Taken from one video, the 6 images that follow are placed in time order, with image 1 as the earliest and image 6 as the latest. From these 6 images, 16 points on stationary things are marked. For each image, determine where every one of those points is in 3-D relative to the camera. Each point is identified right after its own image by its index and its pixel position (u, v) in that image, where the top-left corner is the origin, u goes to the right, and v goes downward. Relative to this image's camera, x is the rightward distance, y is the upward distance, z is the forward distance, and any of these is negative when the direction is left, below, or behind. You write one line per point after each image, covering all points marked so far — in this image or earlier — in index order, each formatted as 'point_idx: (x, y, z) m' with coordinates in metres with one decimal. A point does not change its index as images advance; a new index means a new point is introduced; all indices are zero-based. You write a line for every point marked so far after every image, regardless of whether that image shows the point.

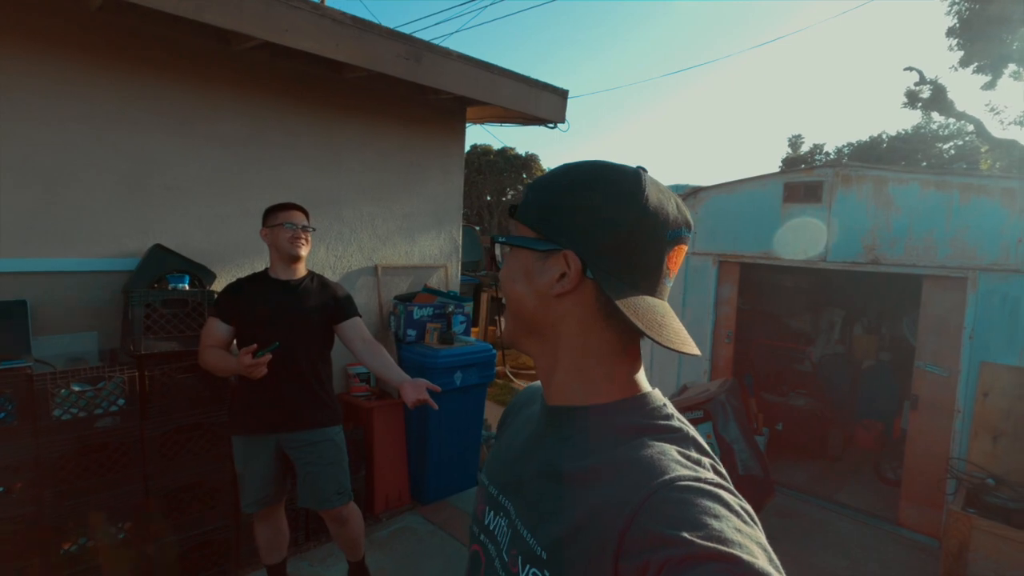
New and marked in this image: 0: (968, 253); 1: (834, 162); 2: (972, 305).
0: (+3.1, +0.2, +4.0) m
1: (+2.5, +1.0, +4.6) m
2: (+3.2, -0.1, +4.0) m
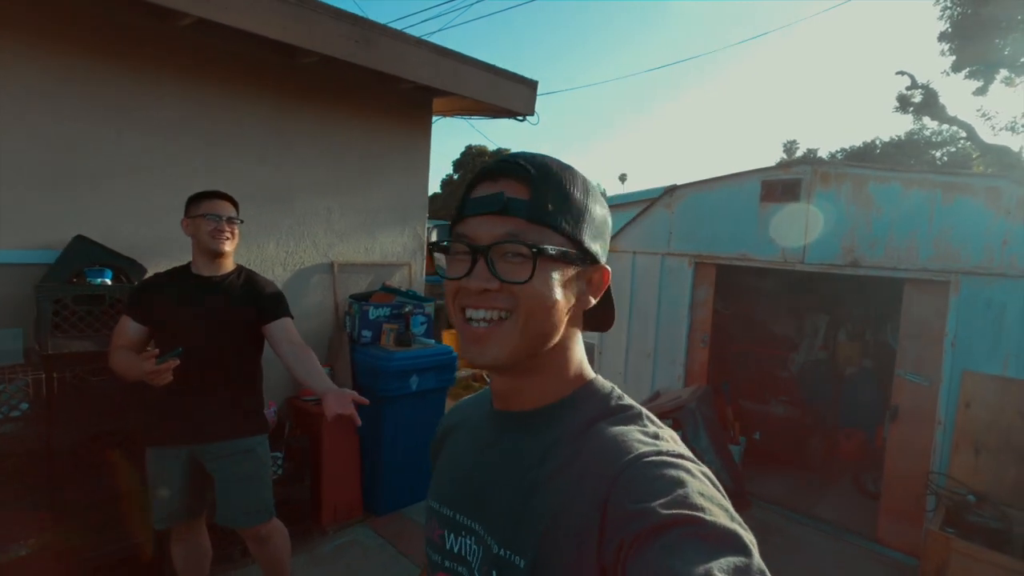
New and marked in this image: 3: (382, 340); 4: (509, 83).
0: (+2.9, +0.2, +3.8) m
1: (+2.2, +1.0, +4.4) m
2: (+2.9, -0.1, +3.8) m
3: (-1.0, -0.4, +4.3) m
4: (-0.1, +1.6, +4.6) m
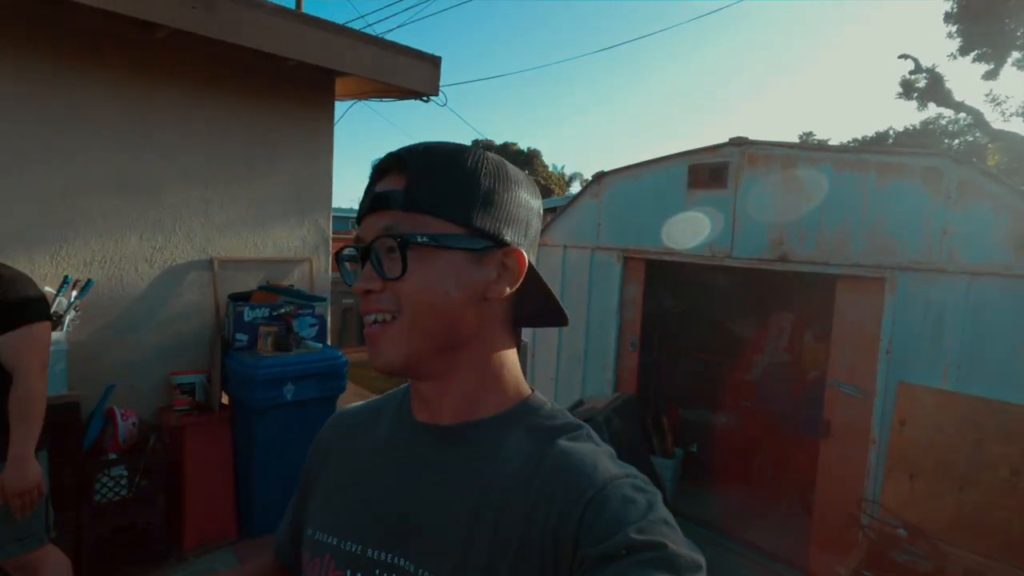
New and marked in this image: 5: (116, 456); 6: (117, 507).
0: (+2.1, +0.2, +3.3) m
1: (+1.5, +1.0, +3.9) m
2: (+2.1, -0.1, +3.3) m
3: (-1.7, -0.4, +3.9) m
4: (-0.8, +1.6, +4.1) m
5: (-2.3, -1.0, +3.4) m
6: (-2.3, -1.3, +3.4) m
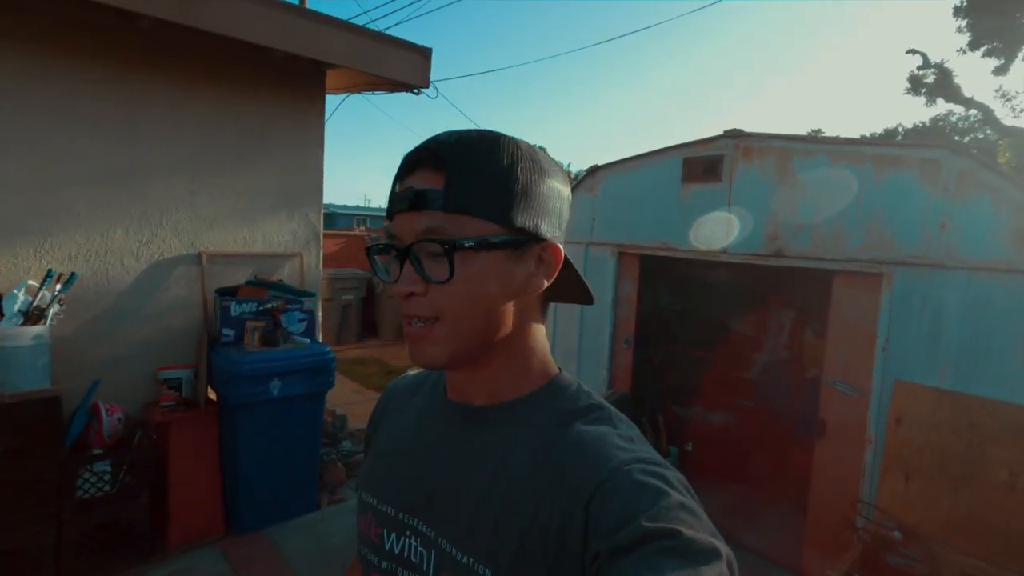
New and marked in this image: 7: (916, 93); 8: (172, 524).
0: (+2.0, +0.2, +3.2) m
1: (+1.5, +1.0, +3.8) m
2: (+2.0, -0.1, +3.2) m
3: (-1.8, -0.3, +3.8) m
4: (-0.9, +1.7, +4.1) m
5: (-2.4, -0.9, +3.4) m
6: (-2.4, -1.3, +3.4) m
7: (+9.4, +4.5, +13.5) m
8: (-2.1, -1.5, +3.6) m
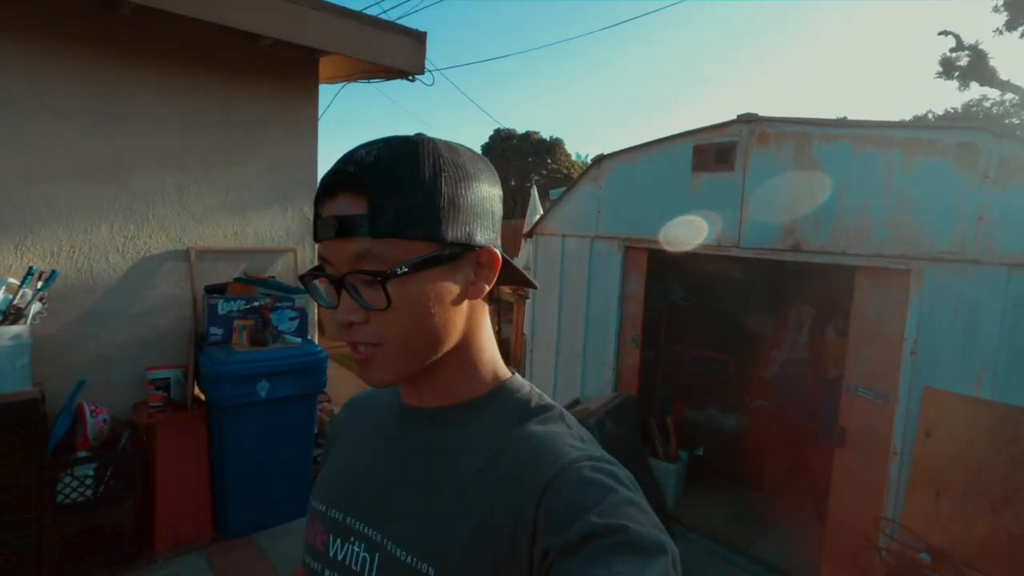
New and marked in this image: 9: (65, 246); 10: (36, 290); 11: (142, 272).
0: (+2.0, +0.3, +2.9) m
1: (+1.4, +1.0, +3.5) m
2: (+2.0, -0.1, +2.9) m
3: (-1.8, -0.3, +3.7) m
4: (-0.9, +1.7, +3.9) m
5: (-2.4, -0.9, +3.2) m
6: (-2.4, -1.2, +3.3) m
7: (+9.7, +4.7, +12.9) m
8: (-2.1, -1.5, +3.5) m
9: (-2.7, +0.3, +3.5) m
10: (-2.7, 0.0, +3.2) m
11: (-2.4, +0.1, +3.7) m
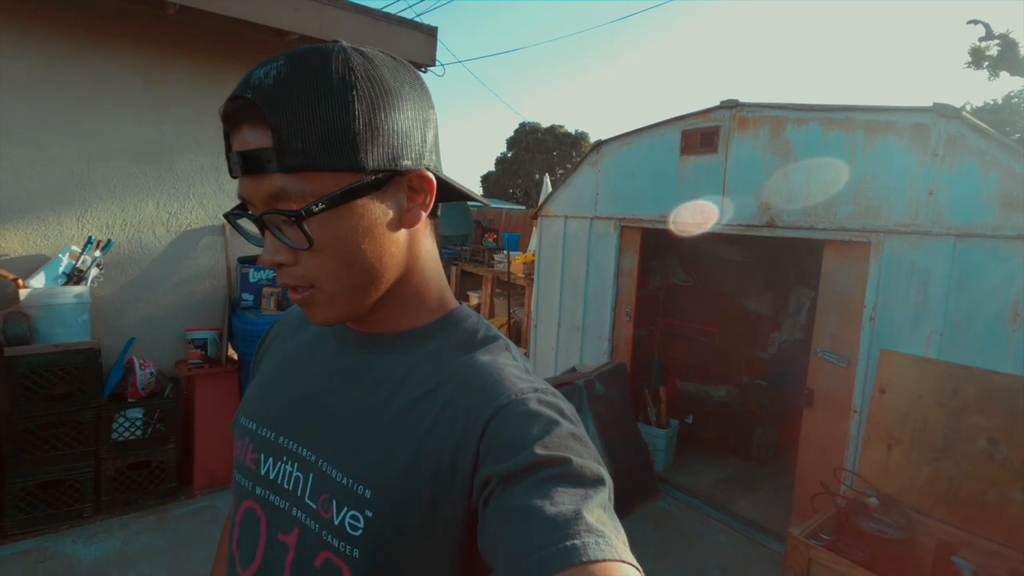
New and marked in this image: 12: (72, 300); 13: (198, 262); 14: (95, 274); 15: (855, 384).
0: (+2.0, +0.4, +3.2) m
1: (+1.4, +1.2, +3.8) m
2: (+2.0, +0.1, +3.1) m
3: (-1.8, -0.1, +4.1) m
4: (-0.8, +1.9, +4.3) m
5: (-2.4, -0.7, +3.7) m
6: (-2.5, -1.0, +3.7) m
7: (+10.2, +4.9, +12.7) m
8: (-2.2, -1.2, +4.0) m
9: (-2.7, +0.5, +3.9) m
10: (-2.7, +0.2, +3.7) m
11: (-2.4, +0.3, +4.2) m
12: (-2.7, -0.1, +3.6) m
13: (-2.3, +0.2, +4.3) m
14: (-2.7, +0.1, +3.8) m
15: (+1.9, -0.5, +3.2) m
